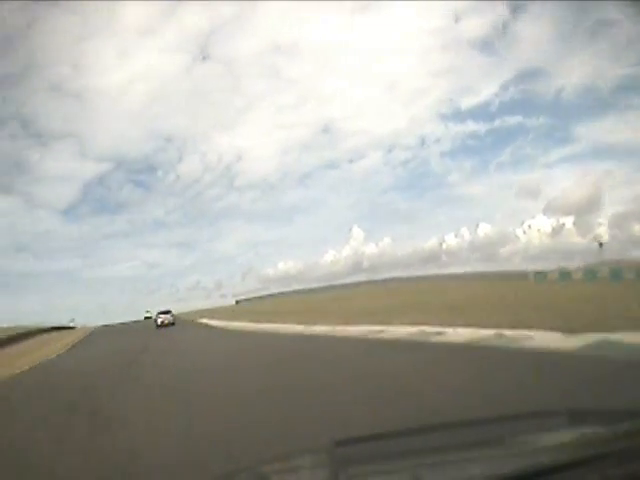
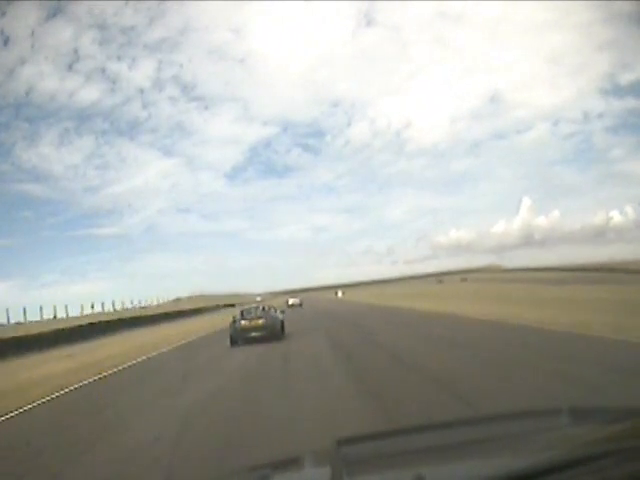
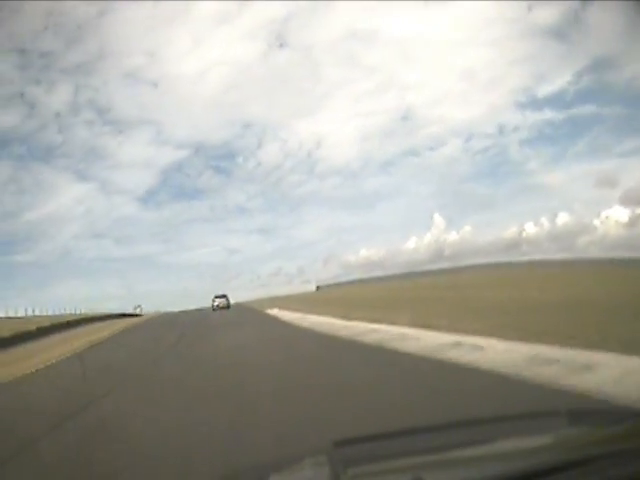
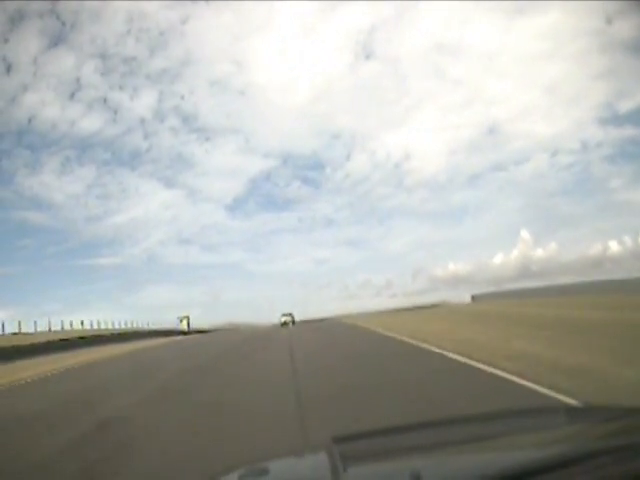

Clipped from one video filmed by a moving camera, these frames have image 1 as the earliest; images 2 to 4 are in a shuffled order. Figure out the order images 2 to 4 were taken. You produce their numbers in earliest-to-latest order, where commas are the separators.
3, 4, 2
